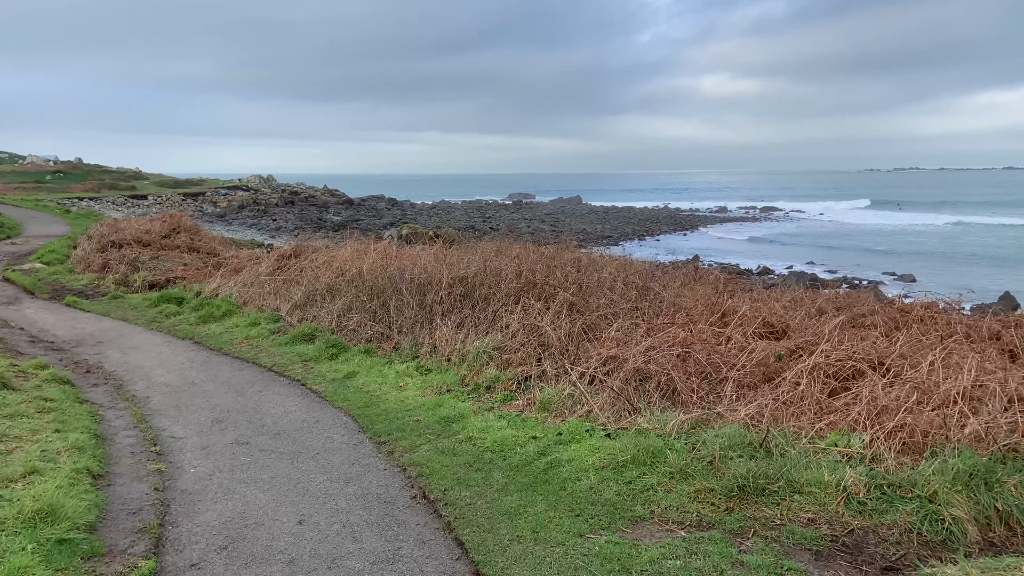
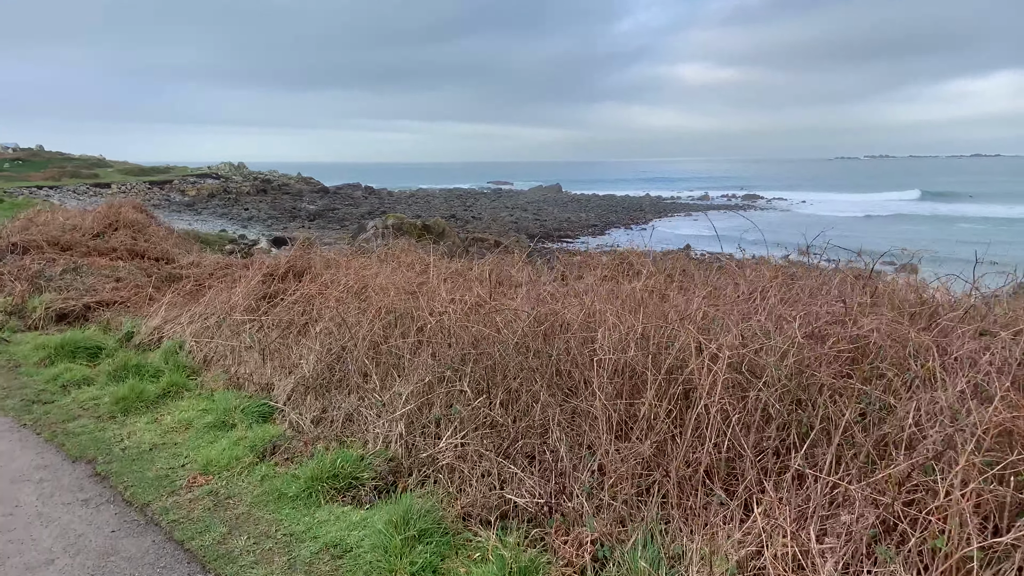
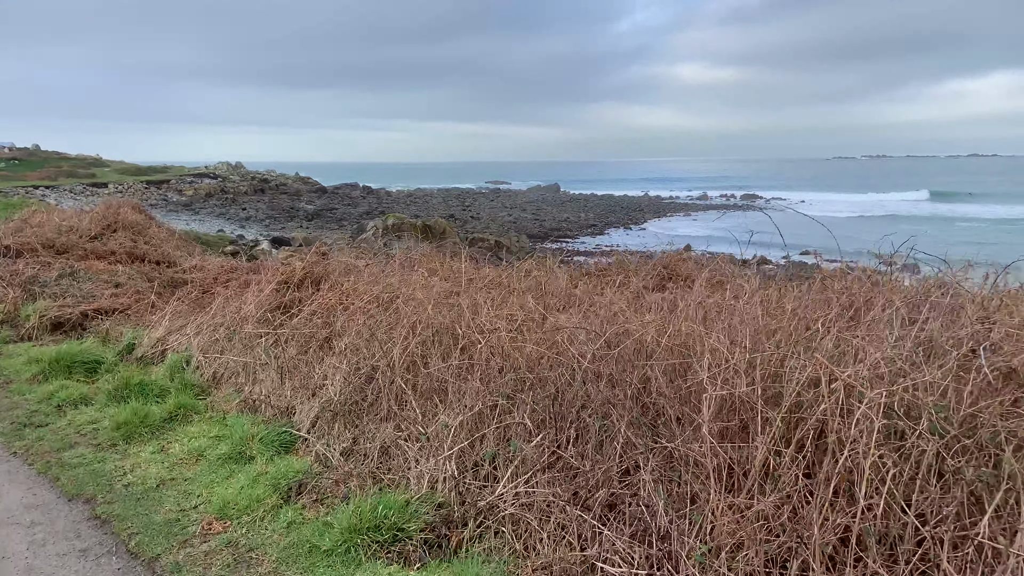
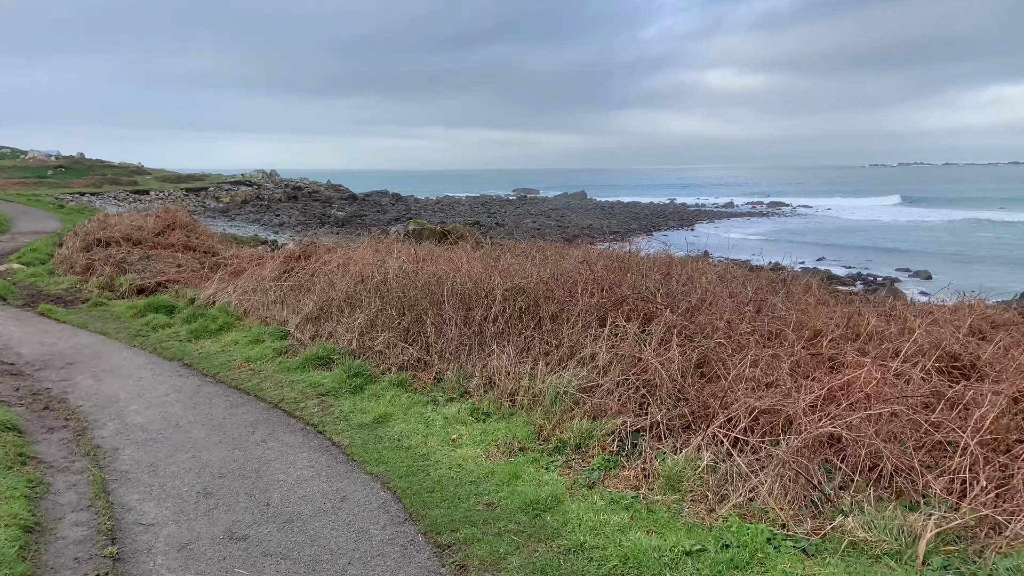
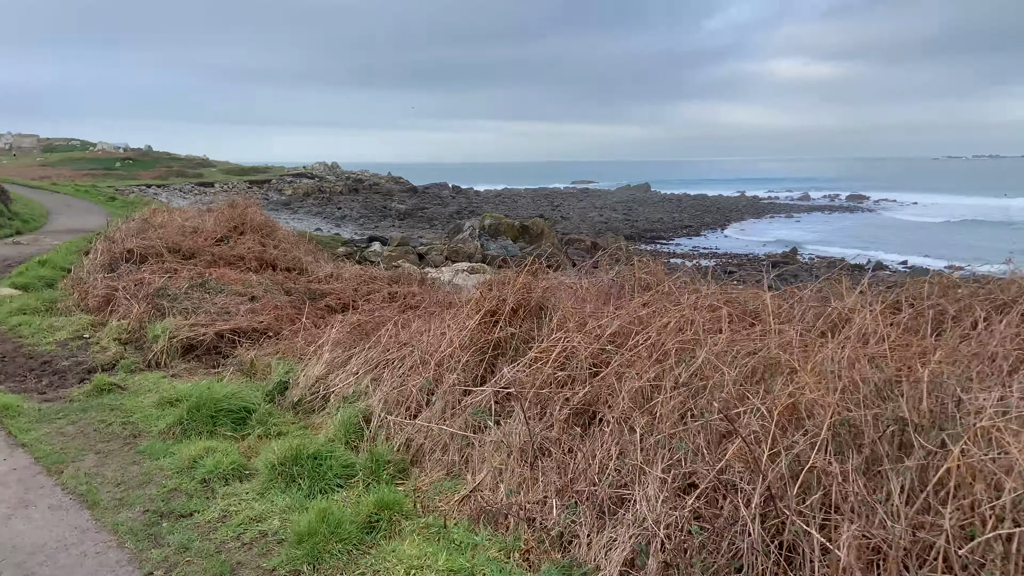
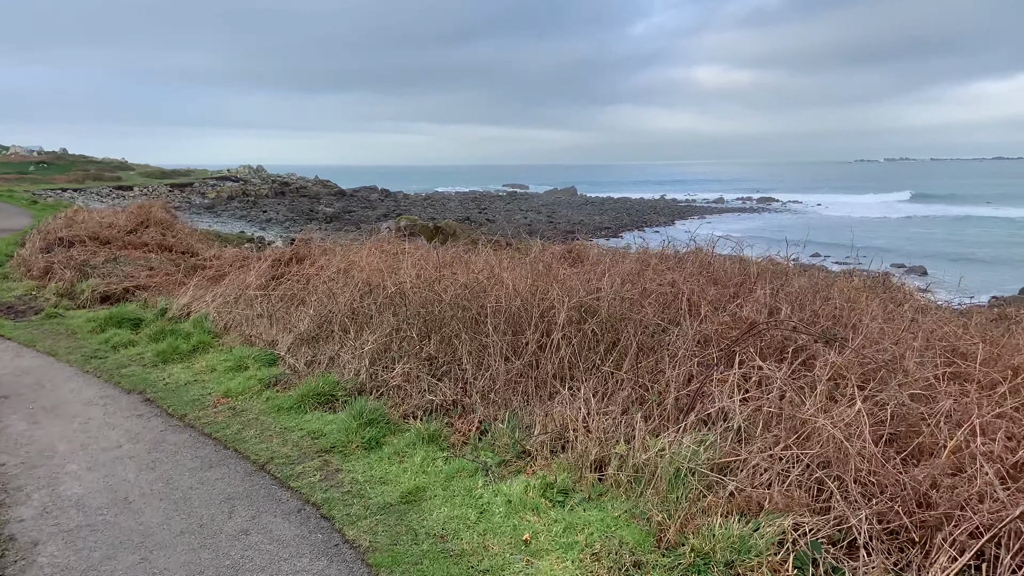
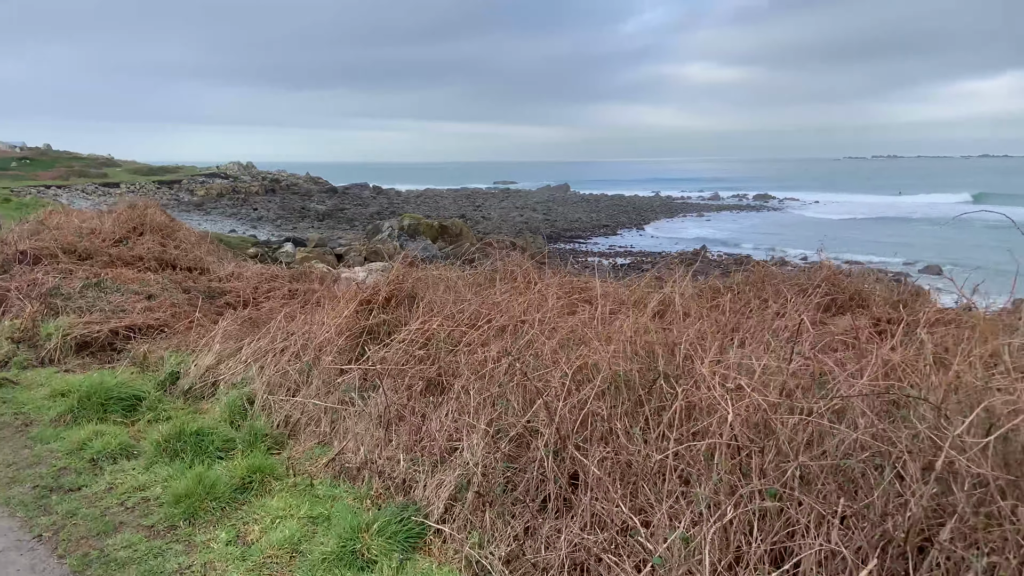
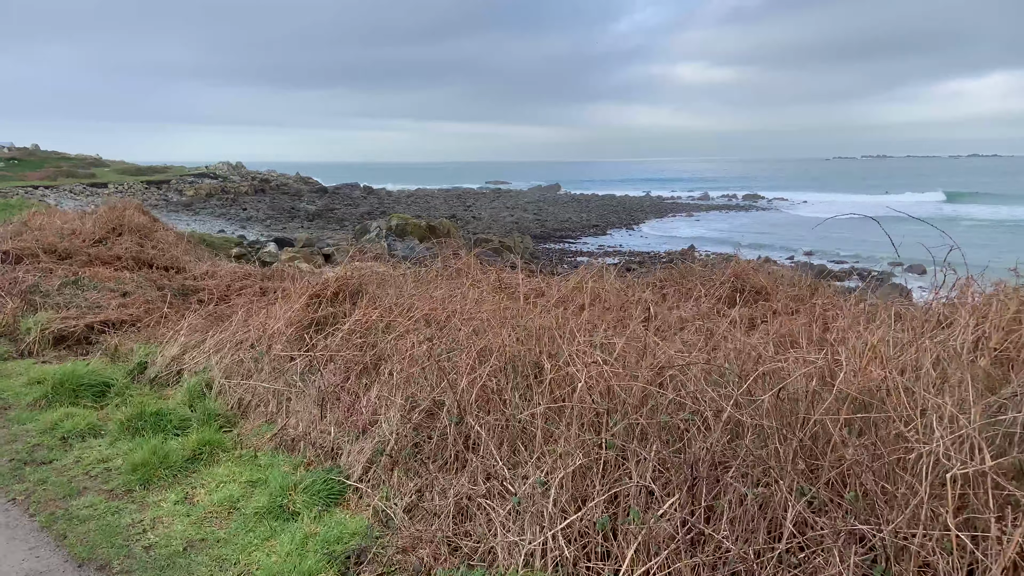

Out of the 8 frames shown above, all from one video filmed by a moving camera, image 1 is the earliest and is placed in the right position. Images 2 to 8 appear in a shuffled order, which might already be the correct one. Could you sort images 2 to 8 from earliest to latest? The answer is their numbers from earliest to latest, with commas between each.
4, 6, 2, 3, 8, 7, 5
